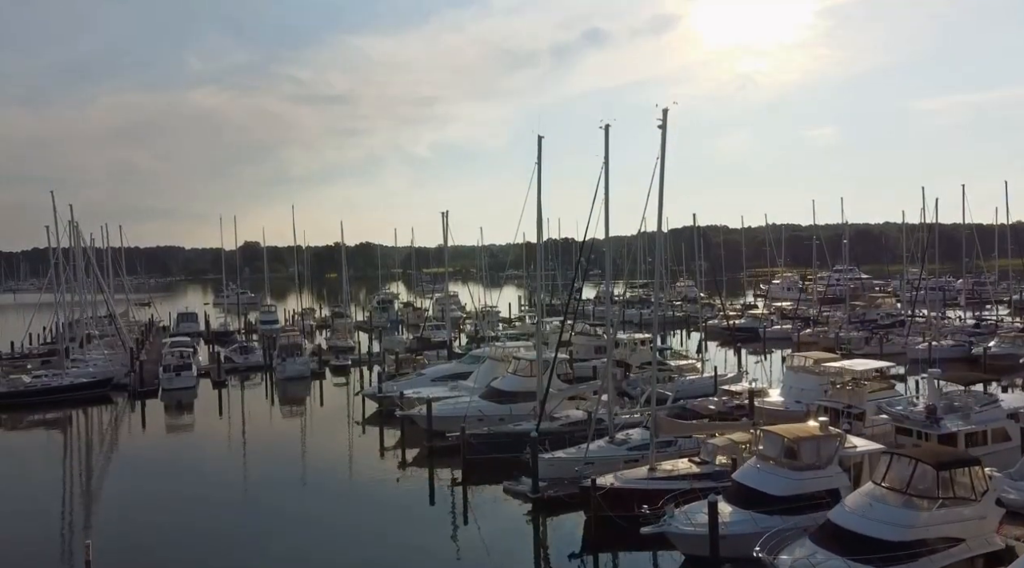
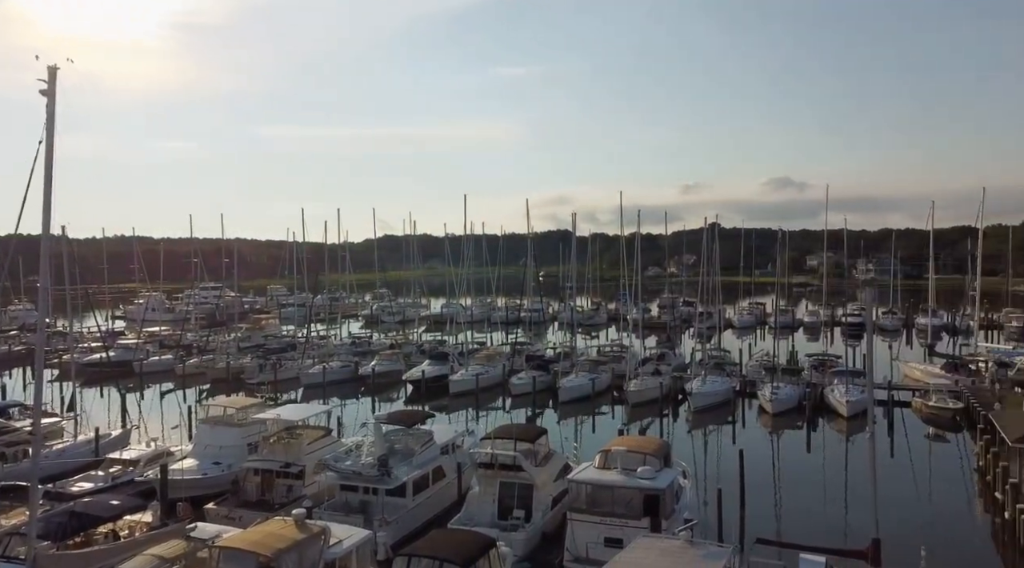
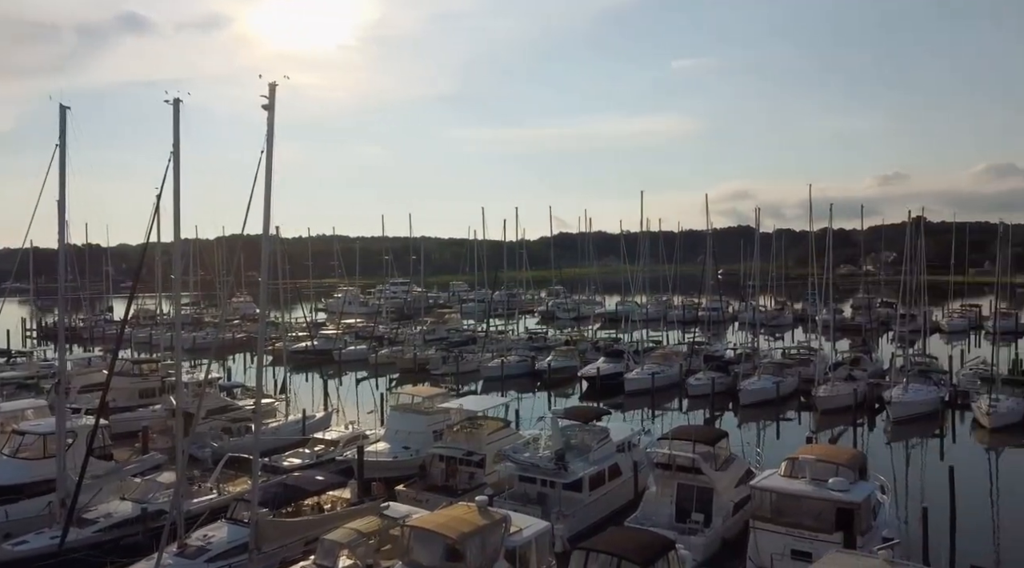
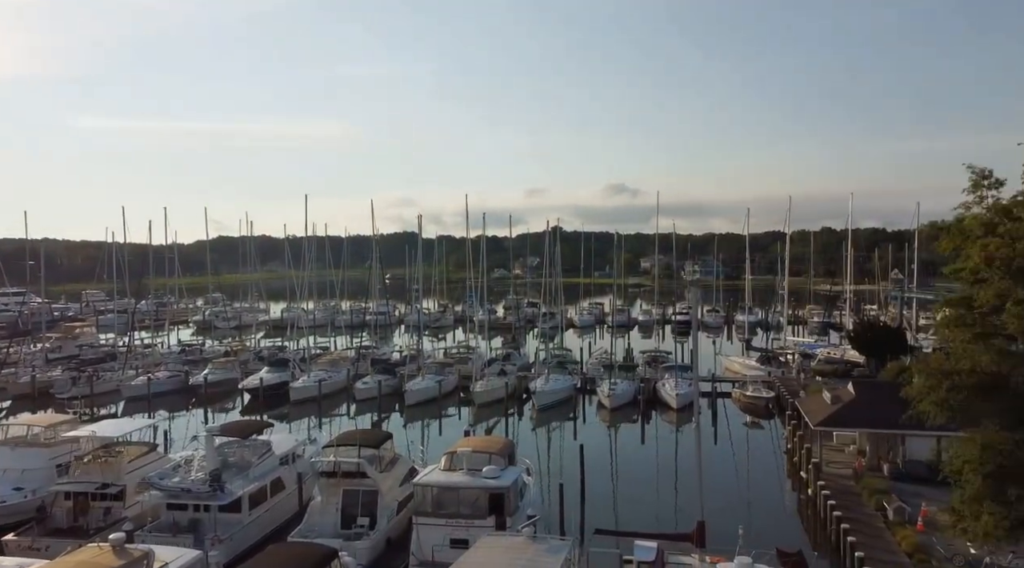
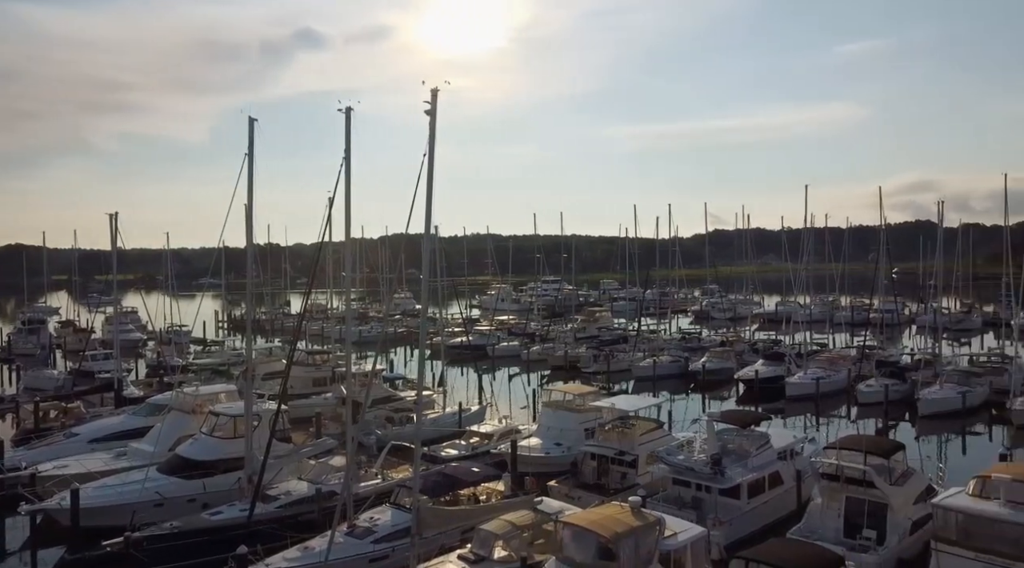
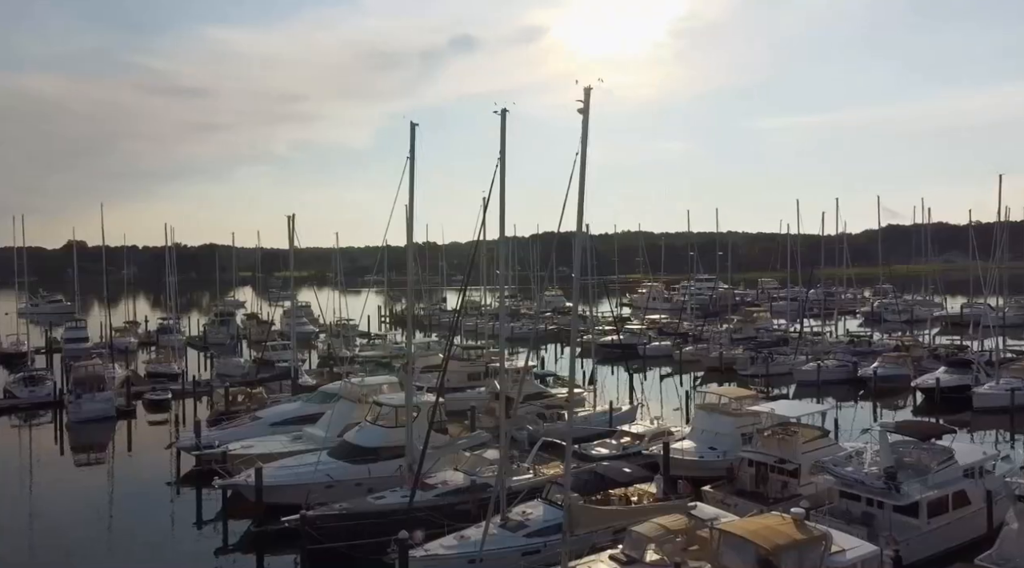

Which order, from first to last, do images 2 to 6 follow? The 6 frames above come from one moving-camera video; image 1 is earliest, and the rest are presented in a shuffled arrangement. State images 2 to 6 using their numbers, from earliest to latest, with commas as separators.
6, 5, 3, 2, 4
